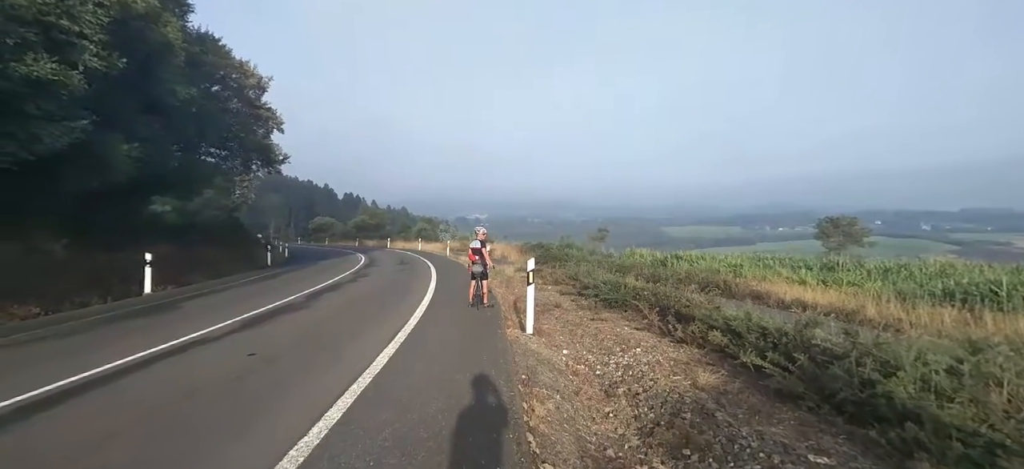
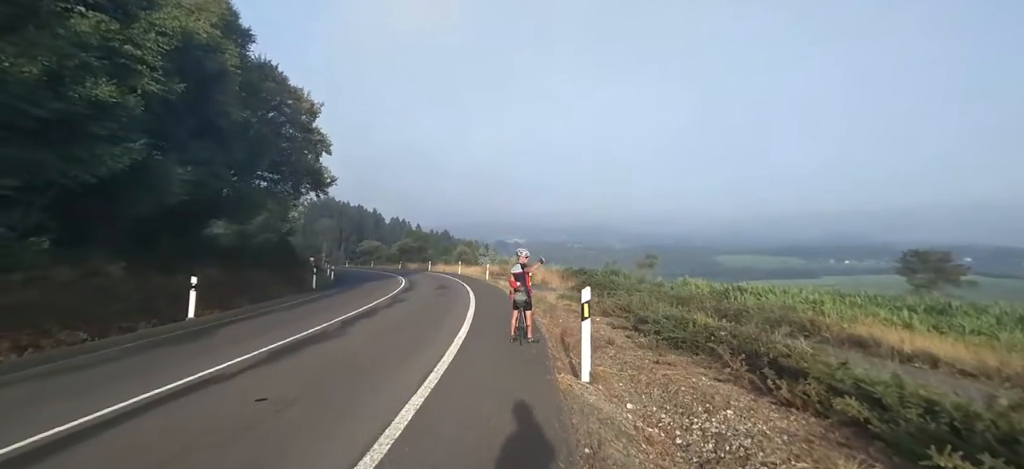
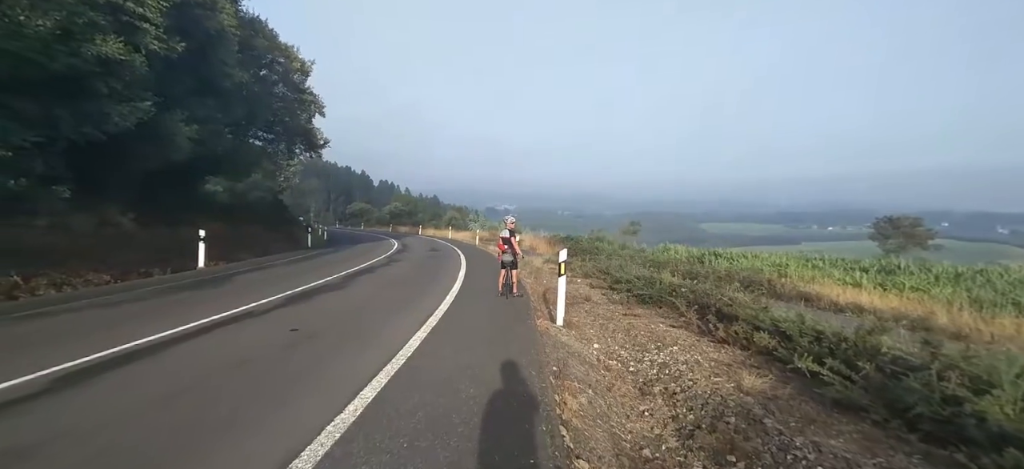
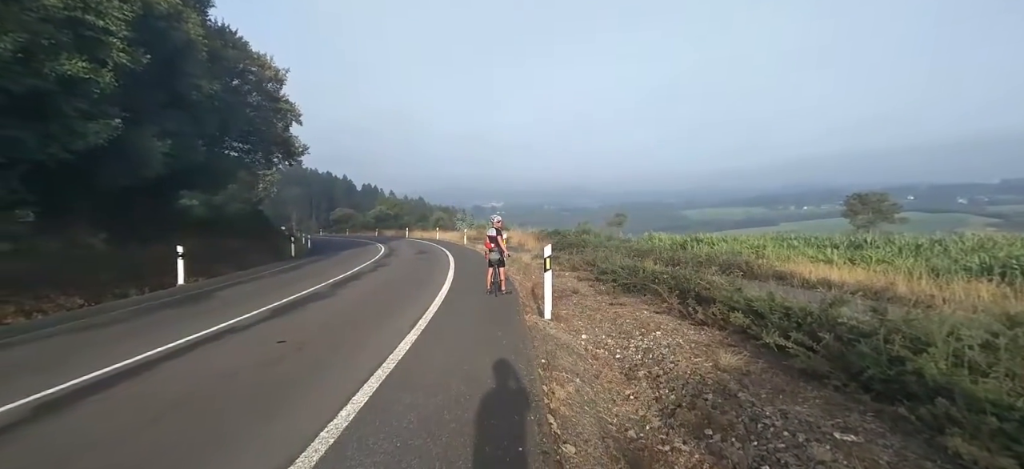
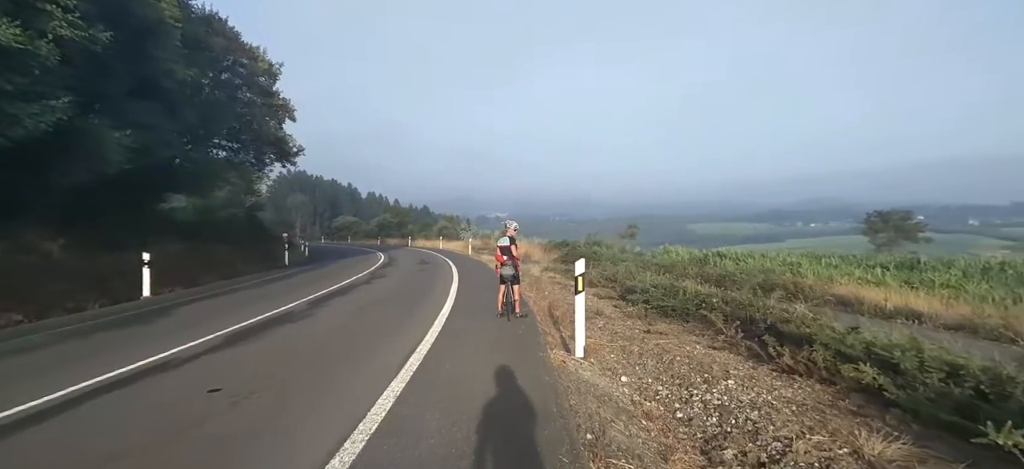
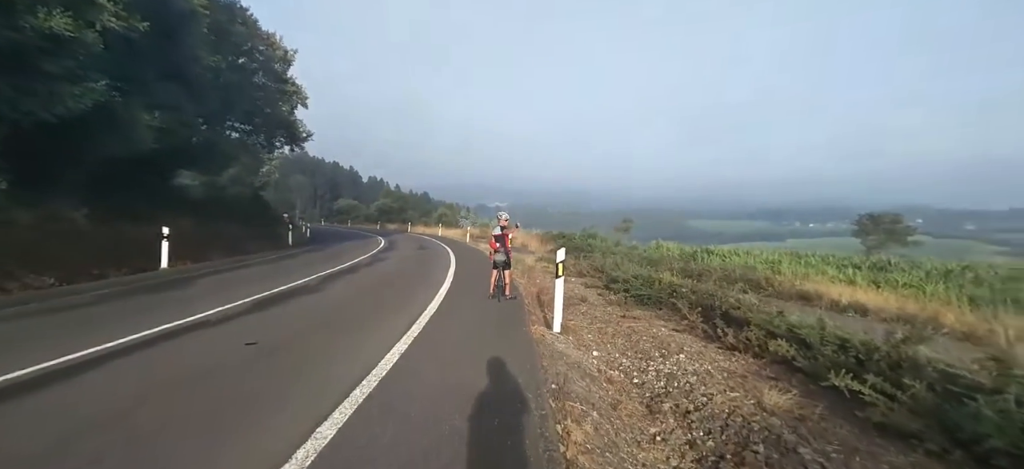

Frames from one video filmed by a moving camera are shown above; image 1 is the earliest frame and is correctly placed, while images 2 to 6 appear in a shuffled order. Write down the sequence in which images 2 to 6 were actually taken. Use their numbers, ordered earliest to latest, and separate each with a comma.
4, 3, 6, 2, 5
